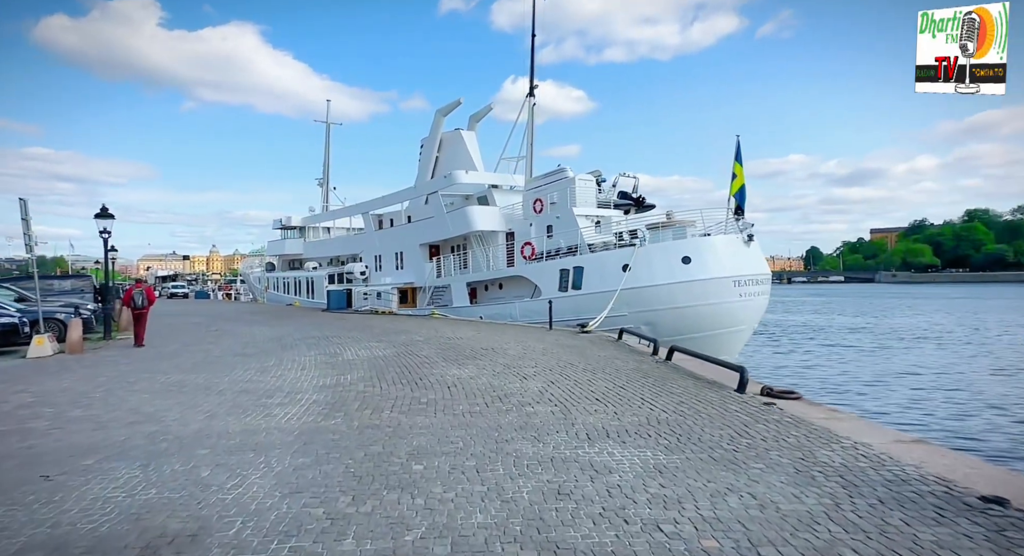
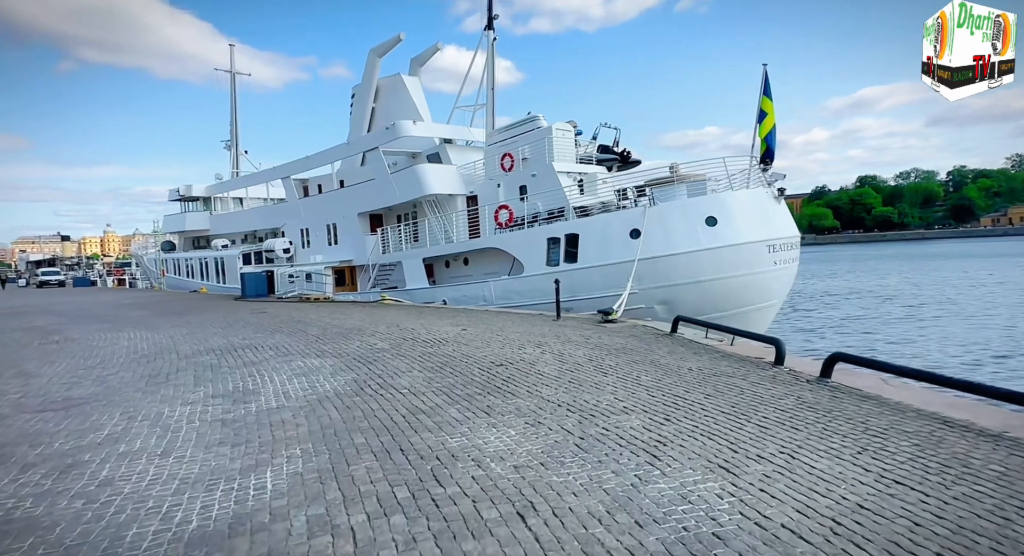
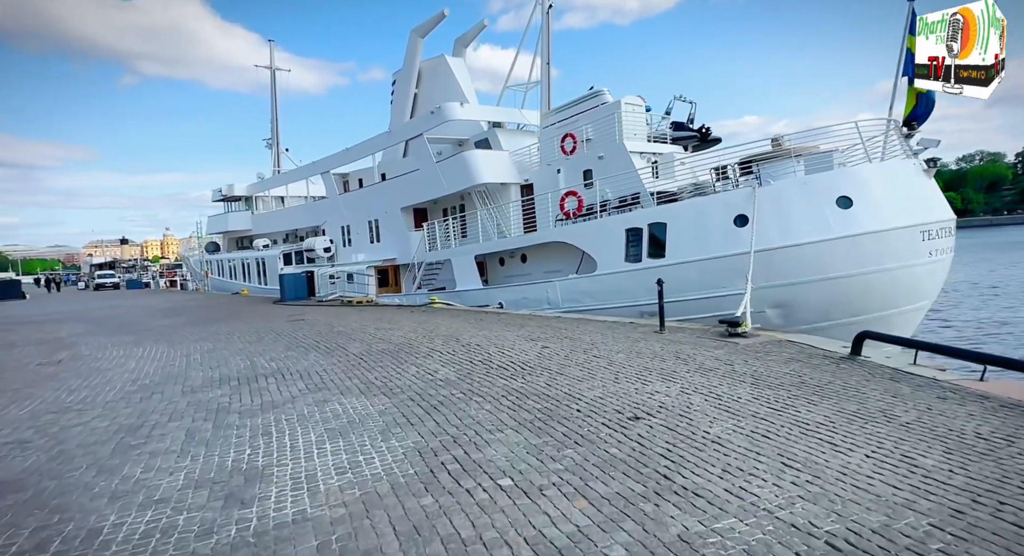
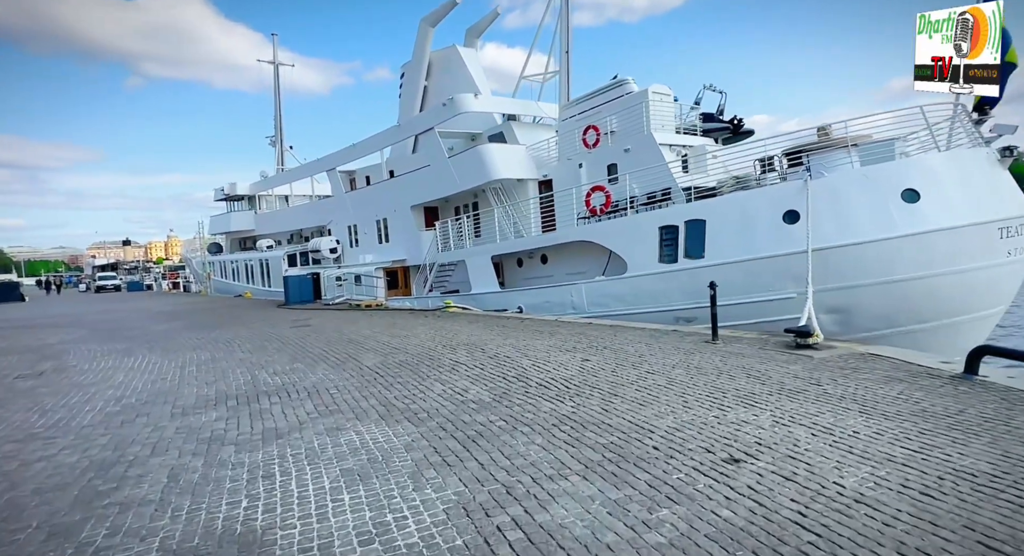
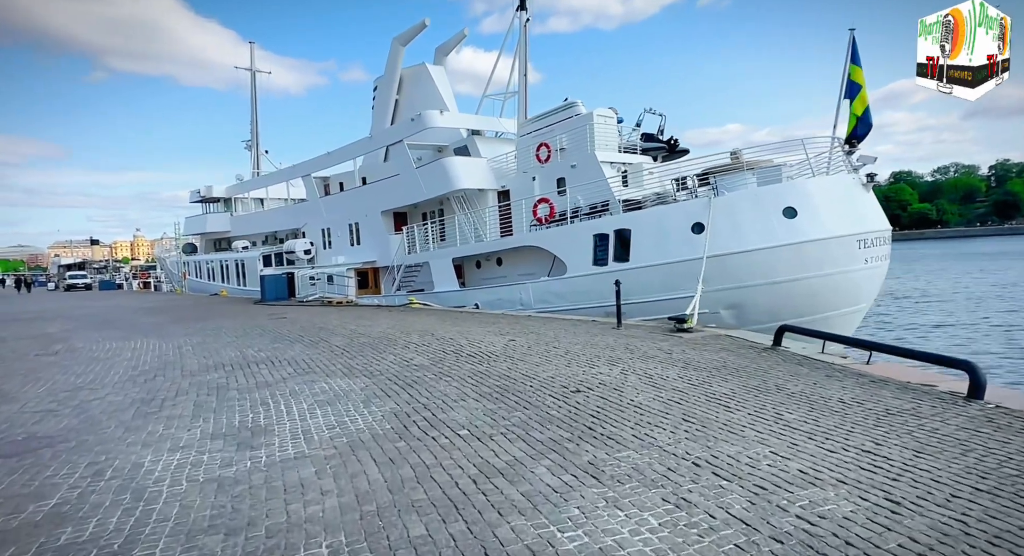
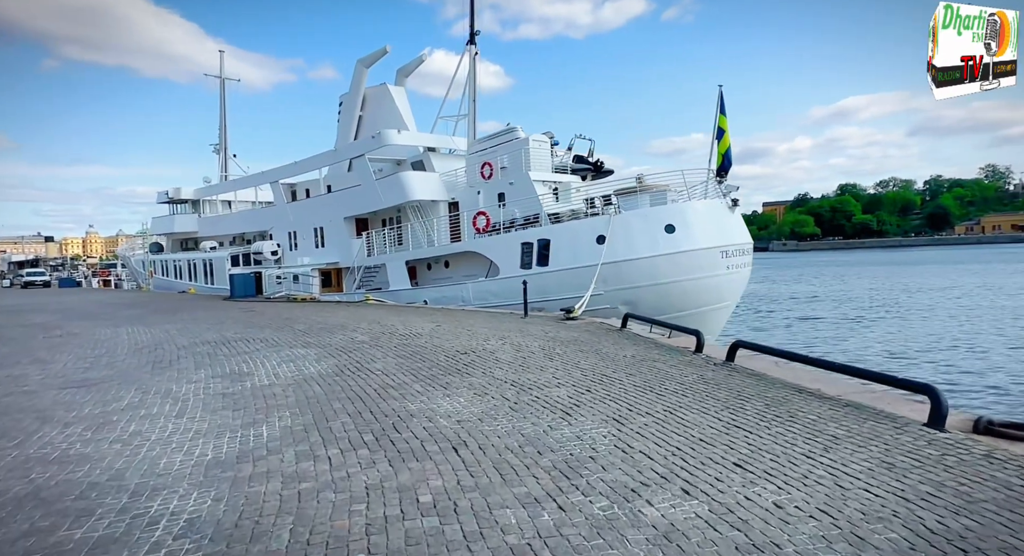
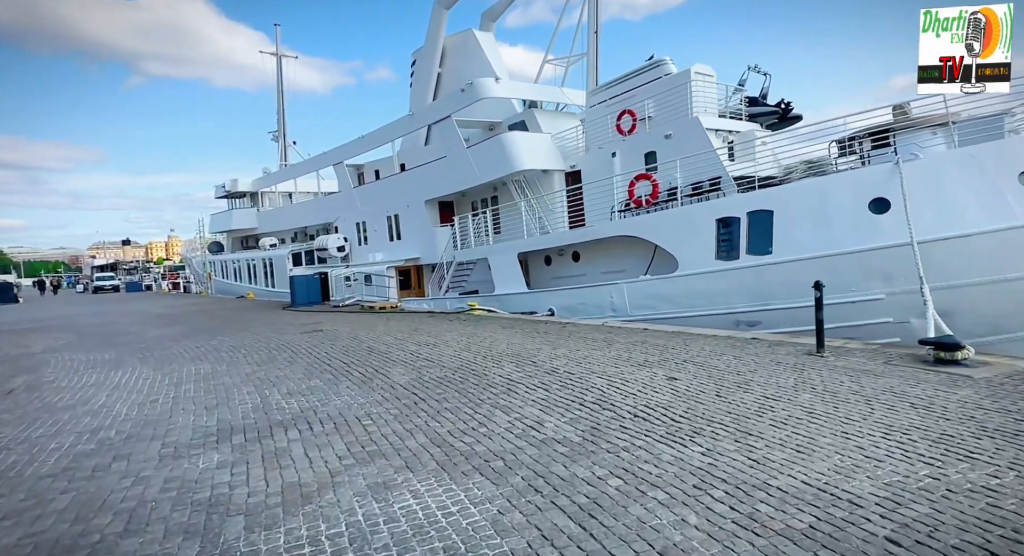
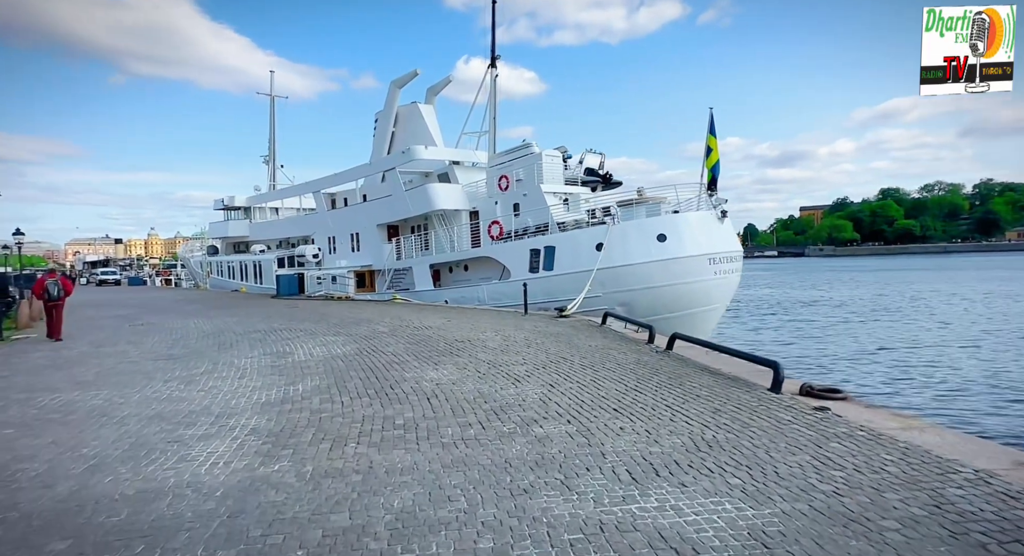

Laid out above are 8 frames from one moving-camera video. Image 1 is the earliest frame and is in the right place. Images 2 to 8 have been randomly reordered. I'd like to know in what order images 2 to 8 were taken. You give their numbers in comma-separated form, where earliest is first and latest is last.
8, 6, 2, 5, 3, 4, 7
